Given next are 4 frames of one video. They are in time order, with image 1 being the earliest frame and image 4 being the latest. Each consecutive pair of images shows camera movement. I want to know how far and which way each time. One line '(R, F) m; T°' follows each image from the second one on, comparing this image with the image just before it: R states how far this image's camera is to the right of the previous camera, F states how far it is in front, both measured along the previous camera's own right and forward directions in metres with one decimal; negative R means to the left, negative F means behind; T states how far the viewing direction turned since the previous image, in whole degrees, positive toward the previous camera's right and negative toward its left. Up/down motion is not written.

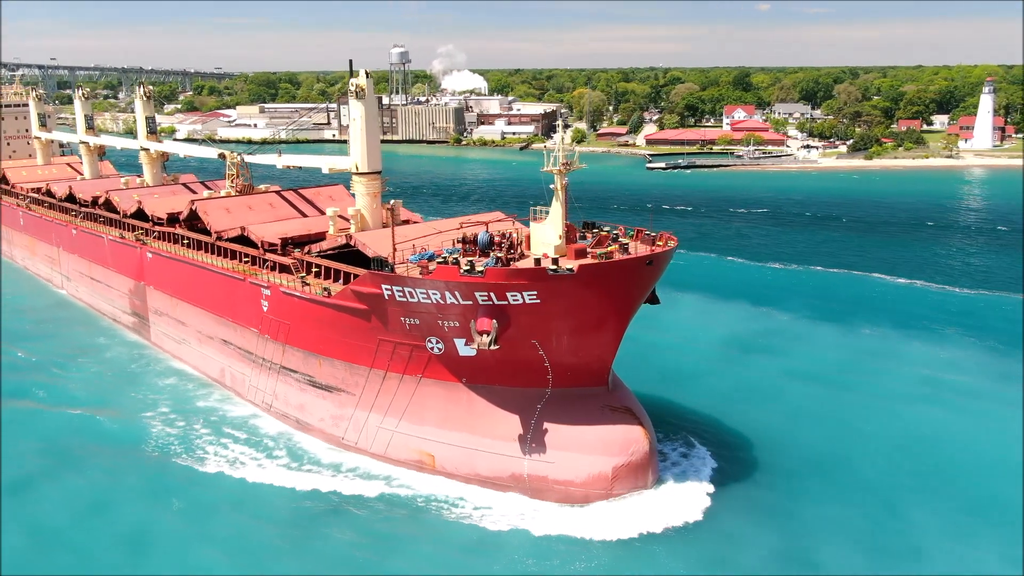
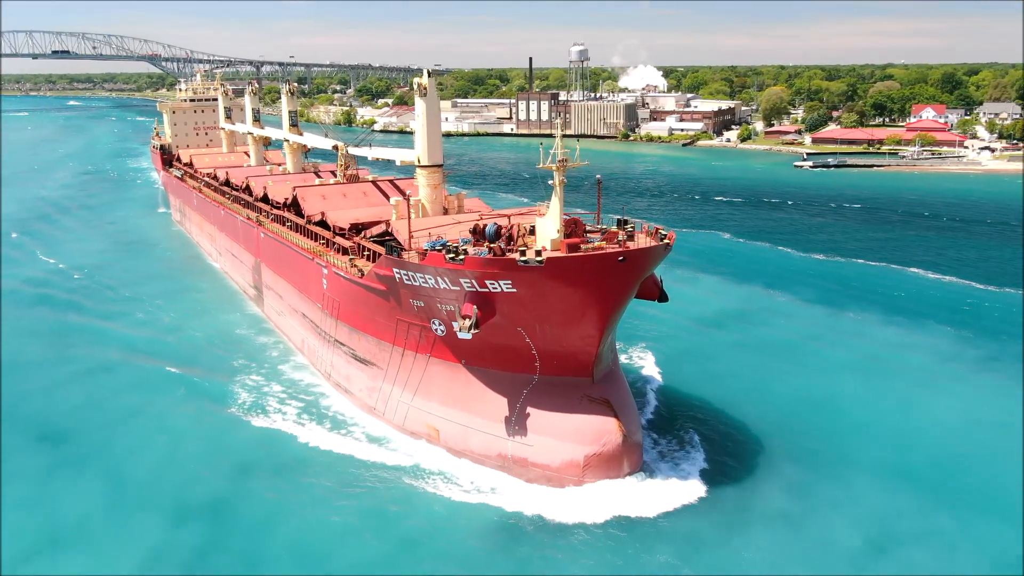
(+3.1, -0.3) m; -14°
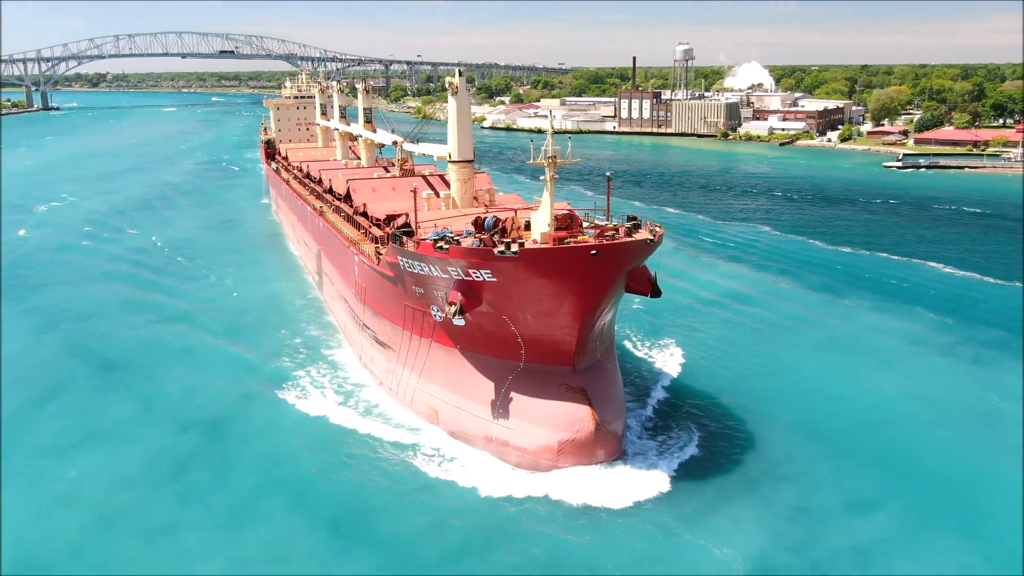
(+2.1, -0.4) m; -8°
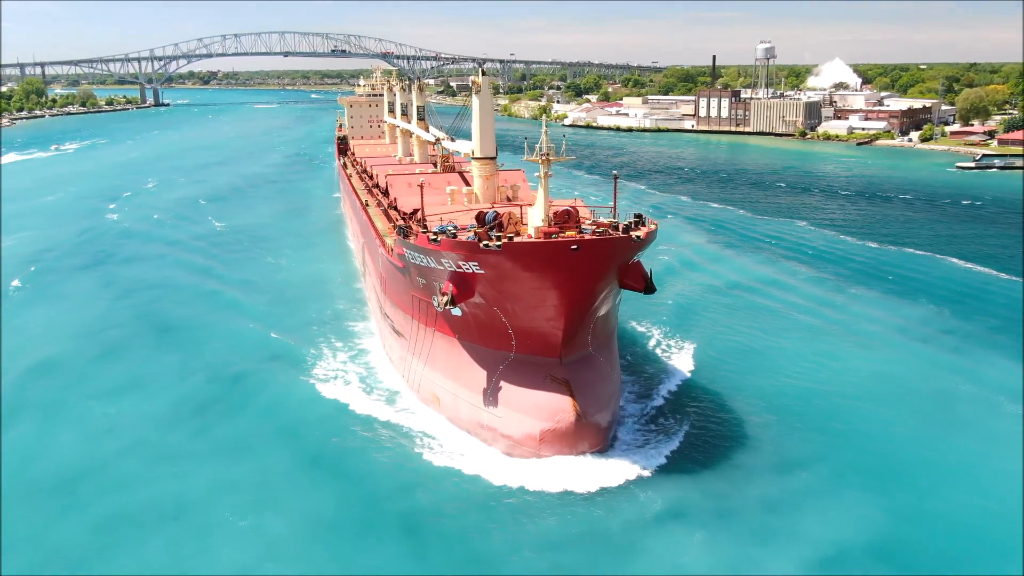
(+1.6, -0.3) m; -6°
